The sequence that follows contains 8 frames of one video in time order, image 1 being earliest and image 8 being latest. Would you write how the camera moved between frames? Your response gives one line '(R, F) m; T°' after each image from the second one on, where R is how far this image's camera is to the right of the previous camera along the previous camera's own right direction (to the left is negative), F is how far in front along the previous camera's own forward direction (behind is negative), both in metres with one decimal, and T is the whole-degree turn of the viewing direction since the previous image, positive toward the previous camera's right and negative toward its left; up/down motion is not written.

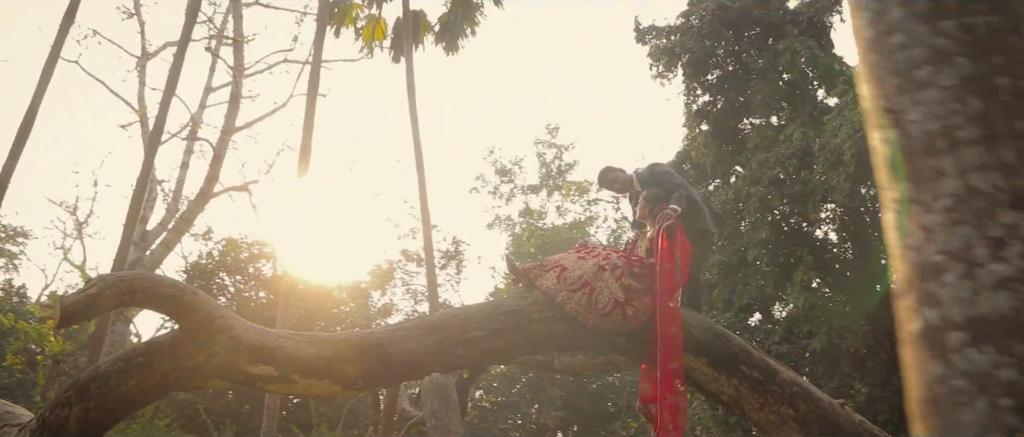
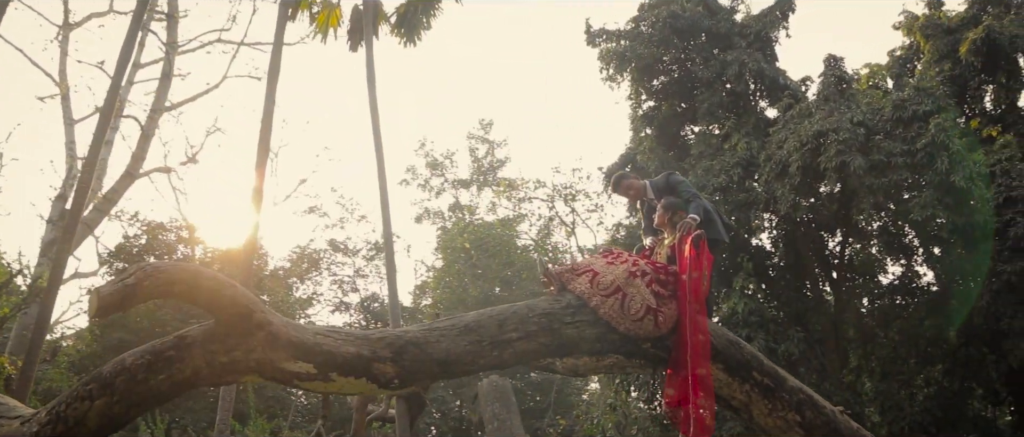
(-0.7, 0.0) m; +6°
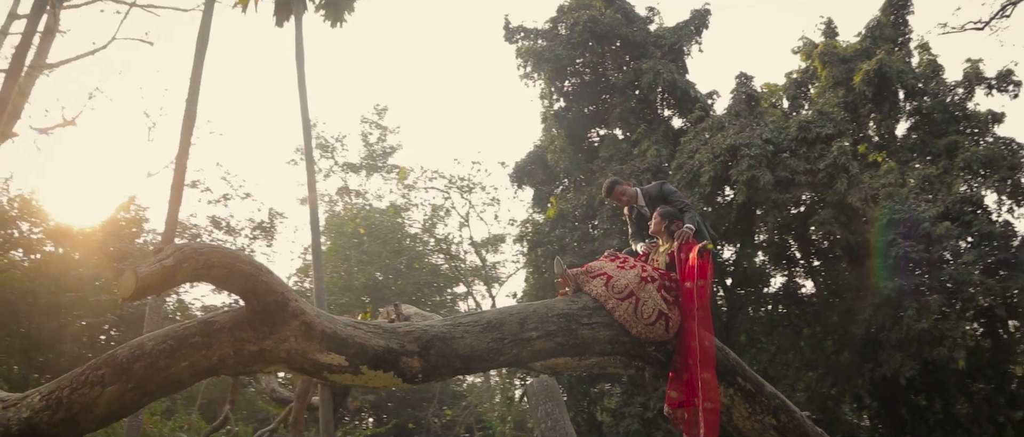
(-0.9, 0.0) m; +9°
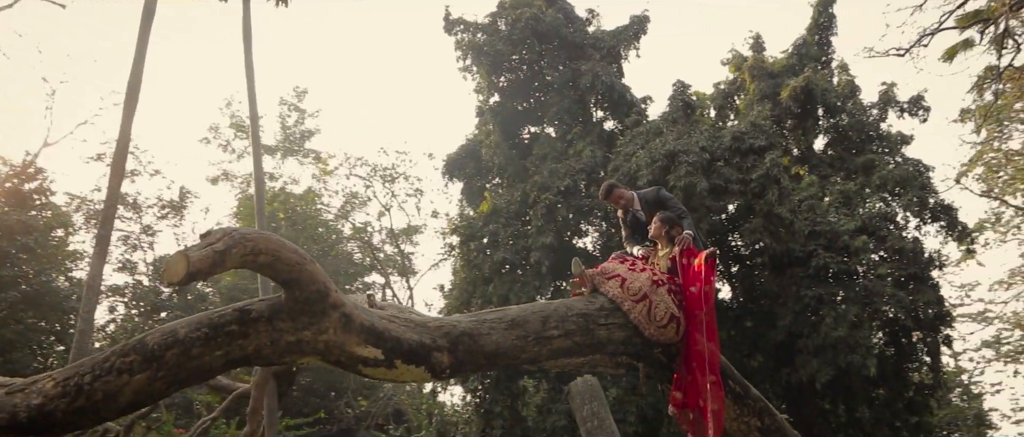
(-0.7, 0.0) m; +7°
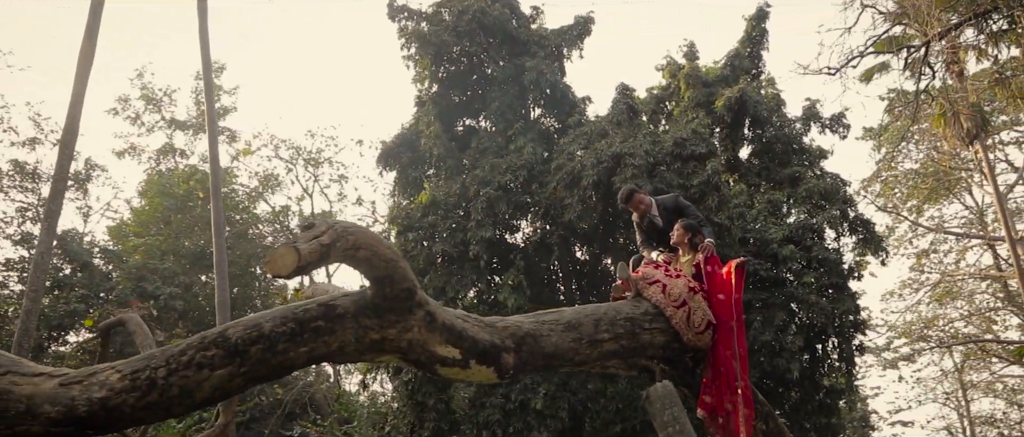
(-0.9, +0.1) m; +8°
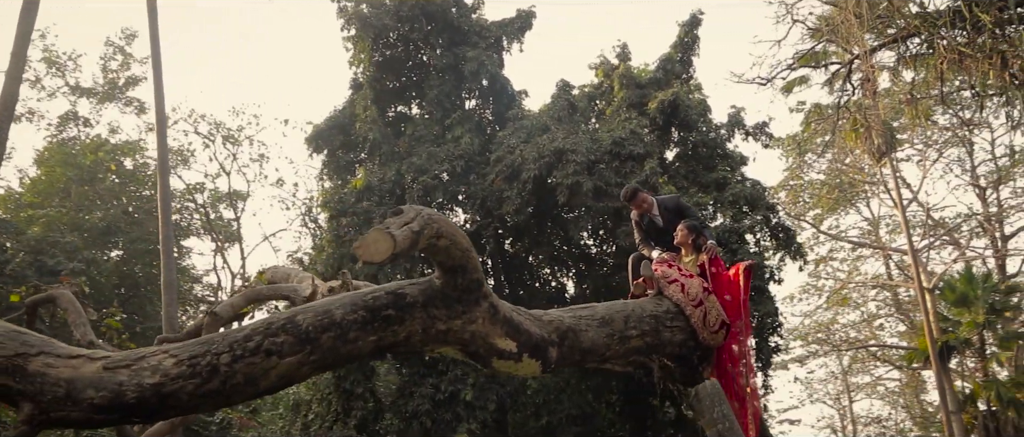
(-0.8, +0.1) m; +7°
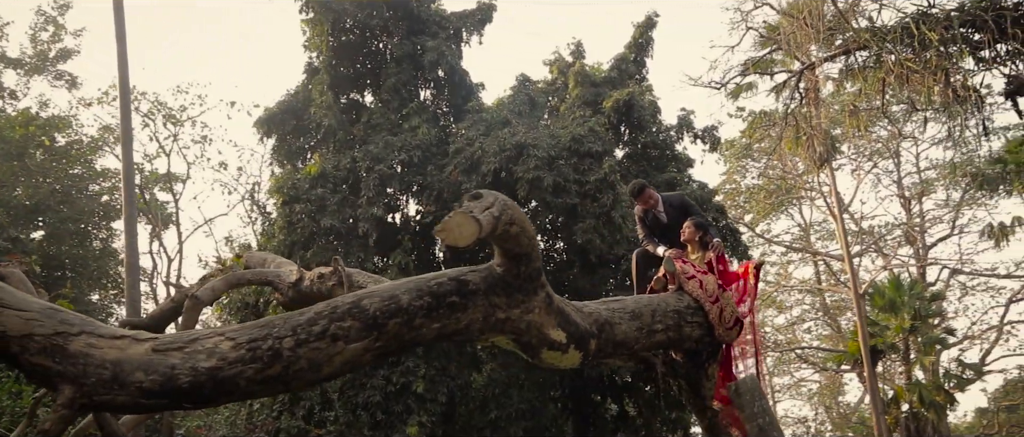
(-0.6, +0.1) m; +5°
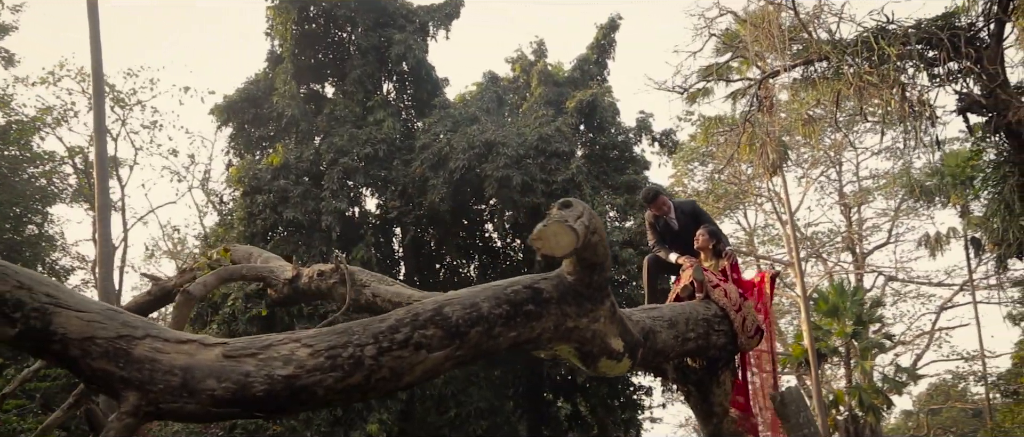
(-0.6, +0.1) m; +5°
